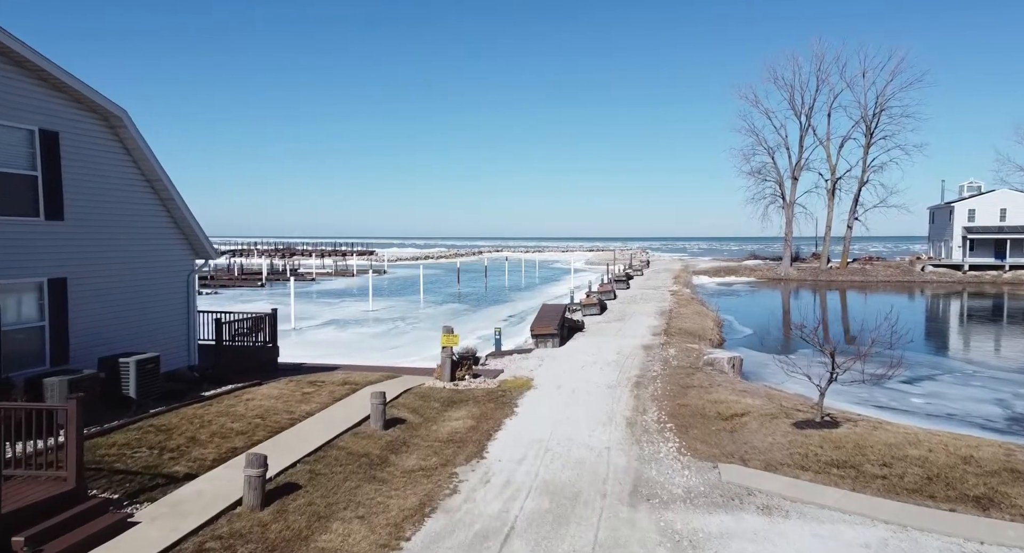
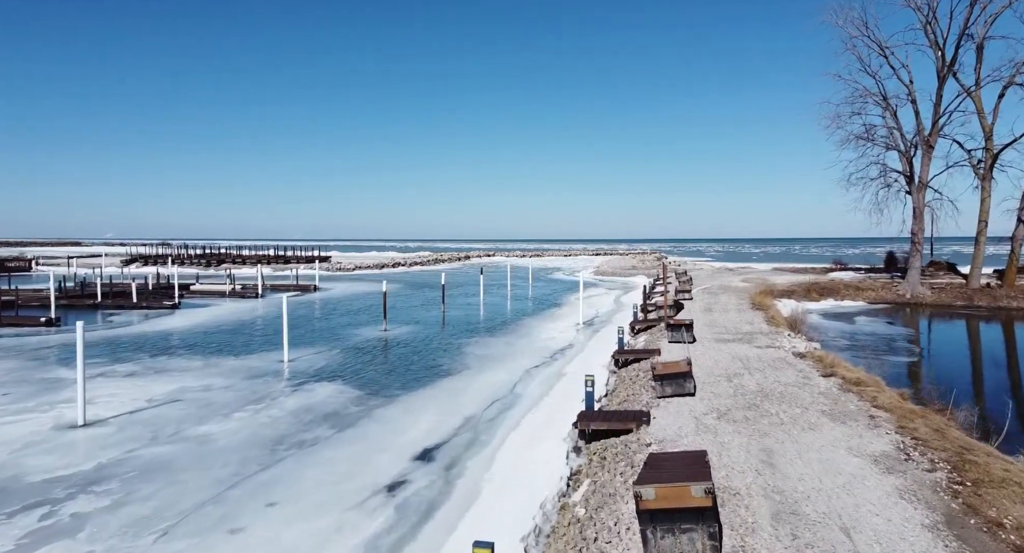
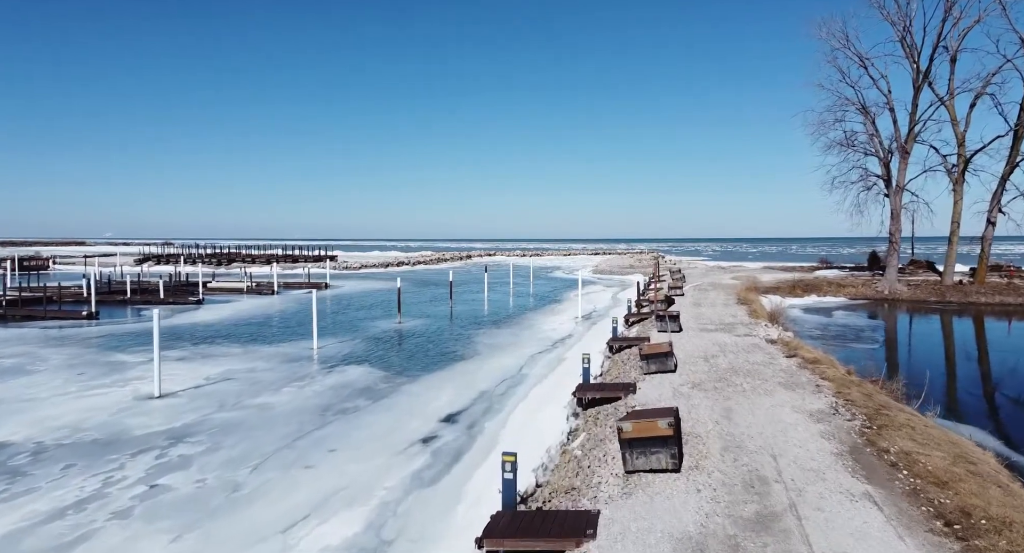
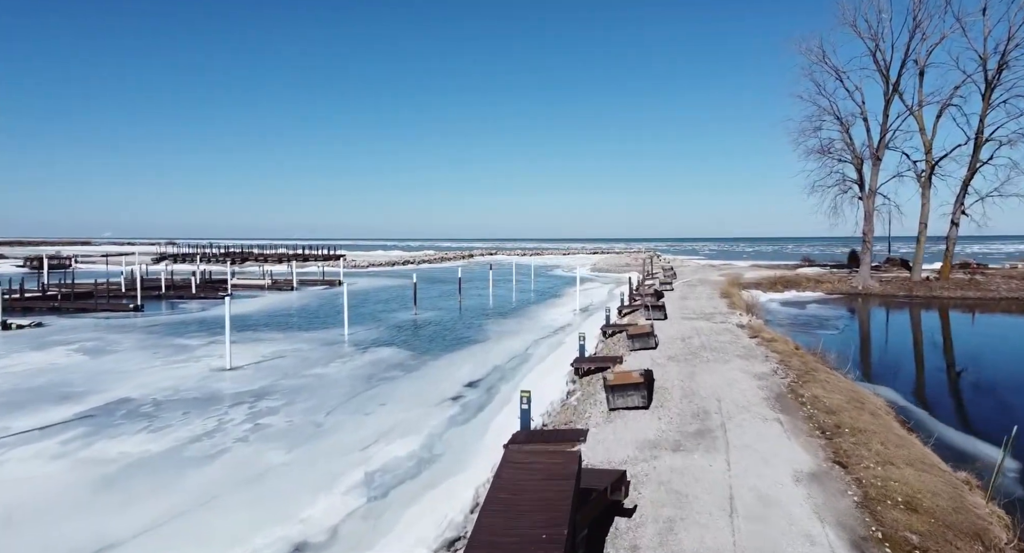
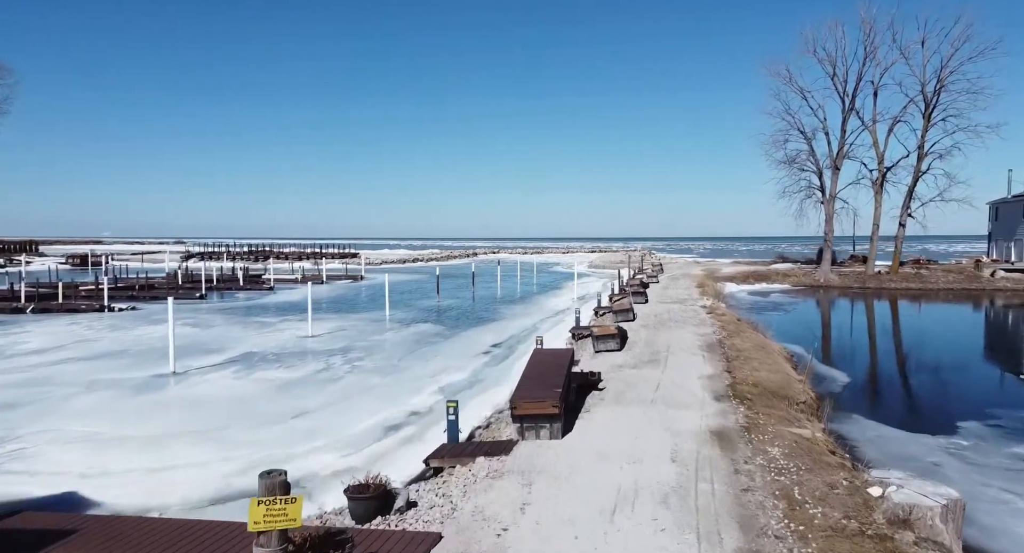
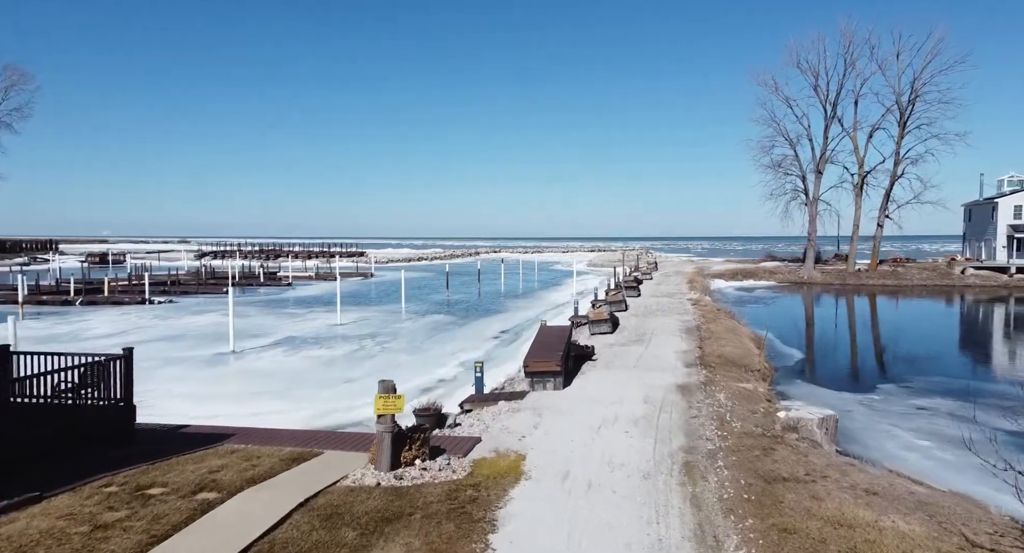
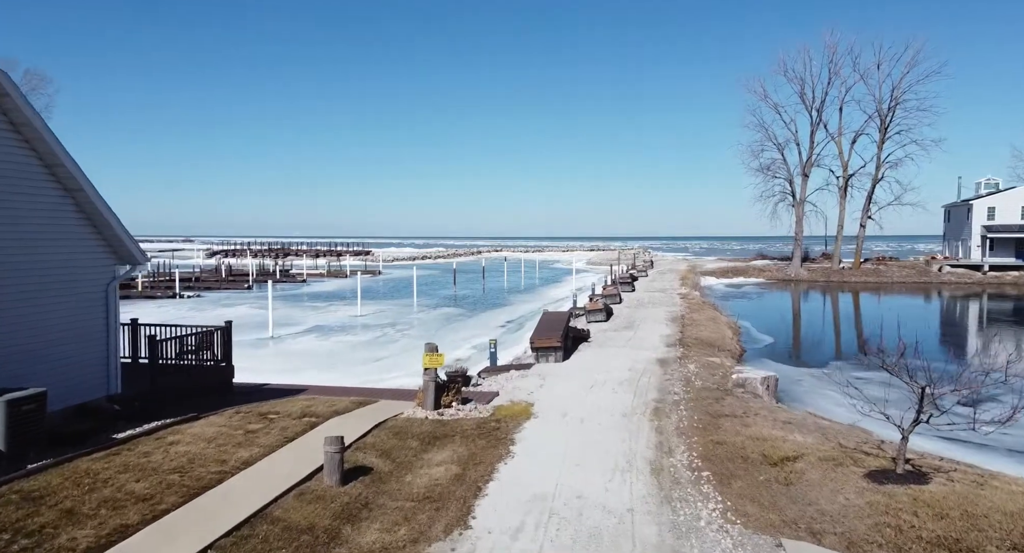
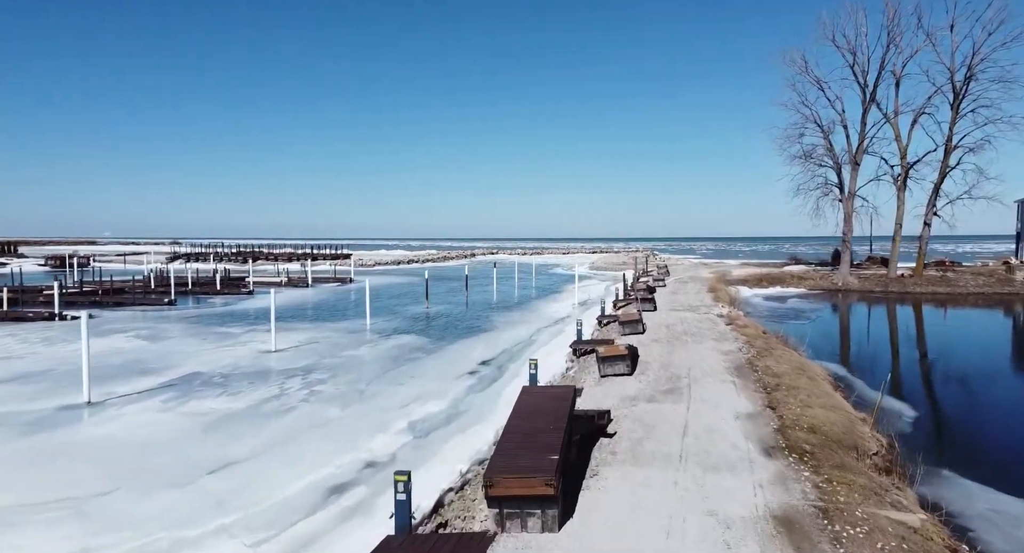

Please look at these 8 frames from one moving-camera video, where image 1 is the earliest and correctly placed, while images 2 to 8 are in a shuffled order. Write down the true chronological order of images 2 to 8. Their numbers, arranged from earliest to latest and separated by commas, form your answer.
7, 6, 5, 8, 4, 3, 2
